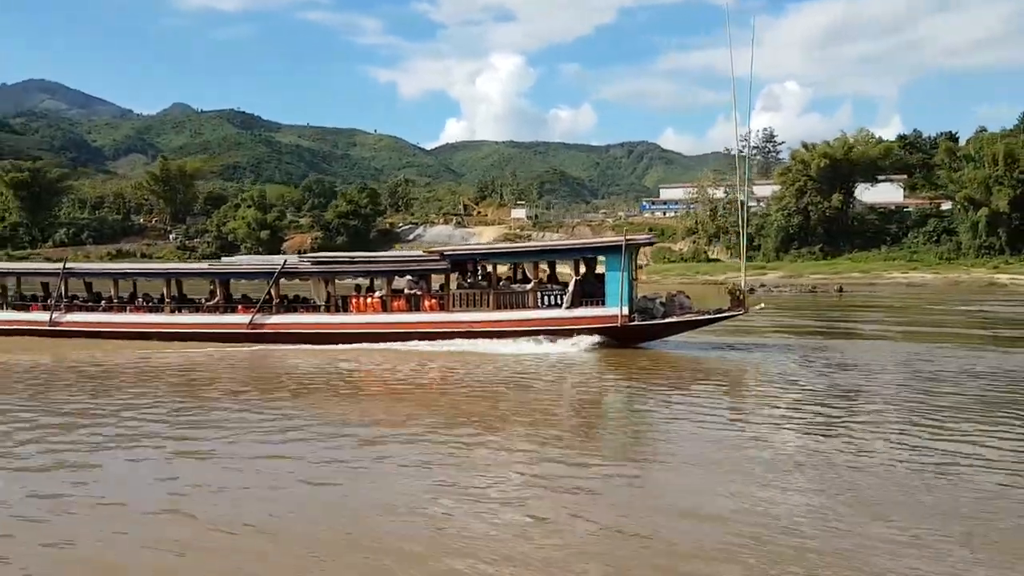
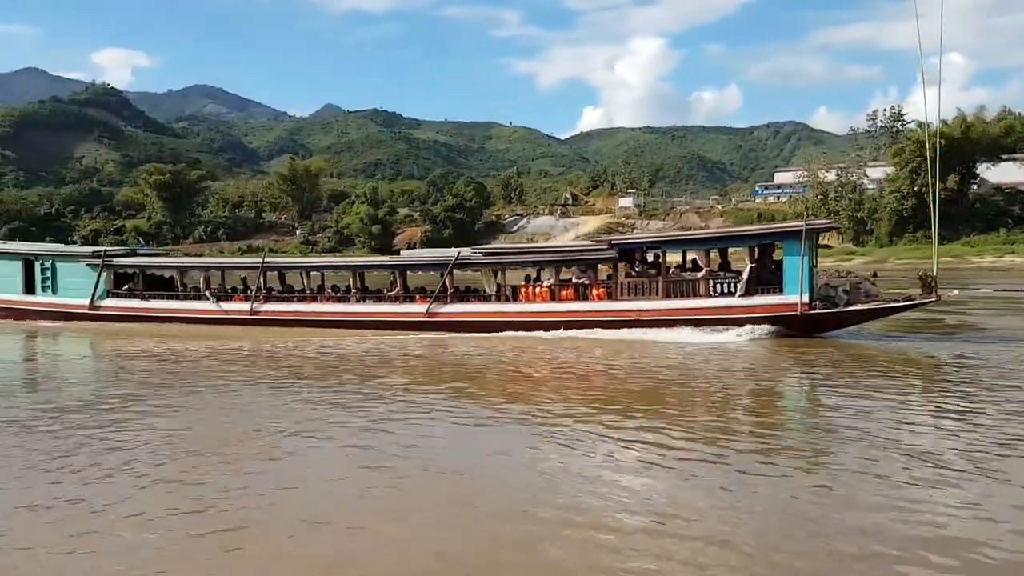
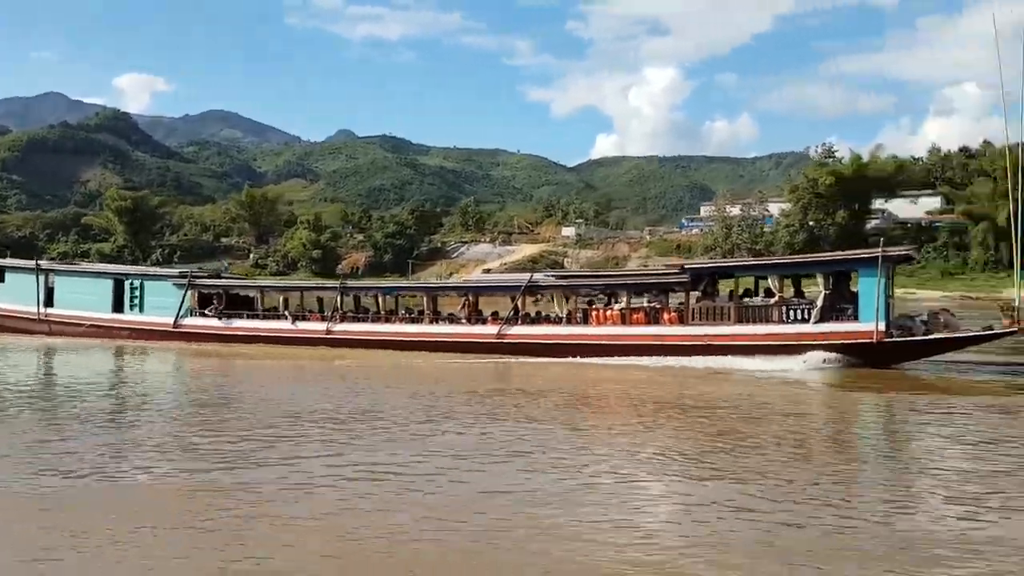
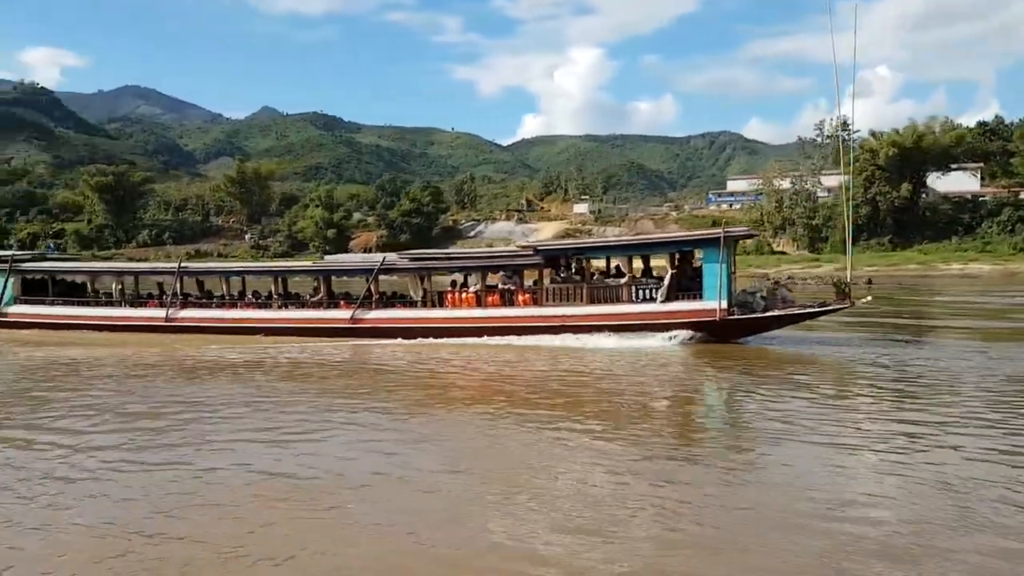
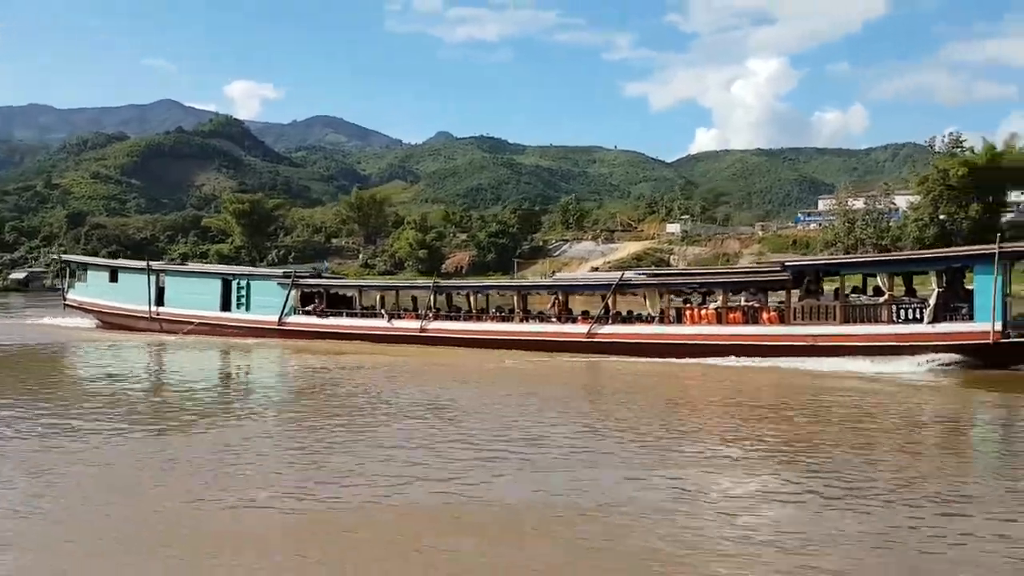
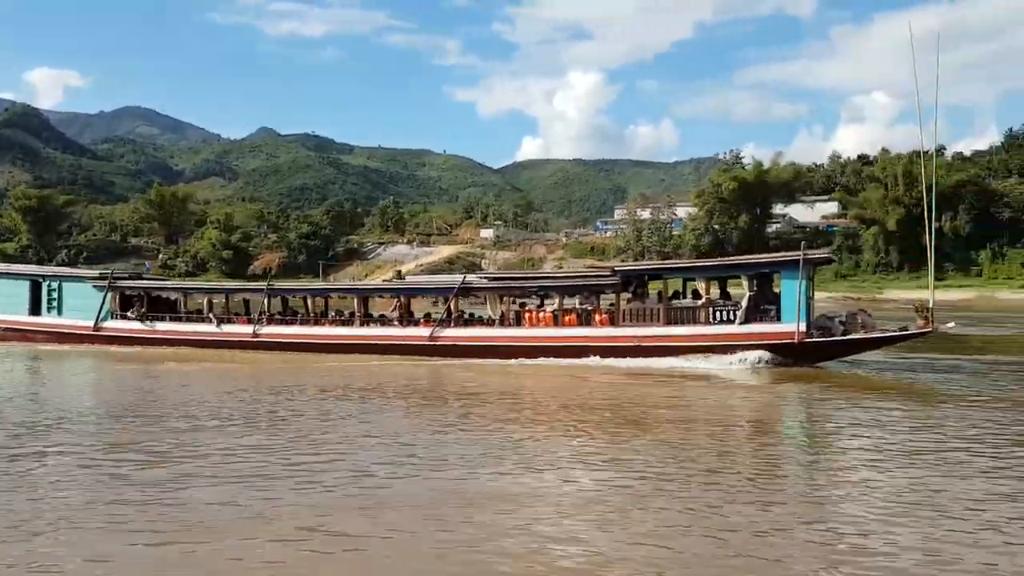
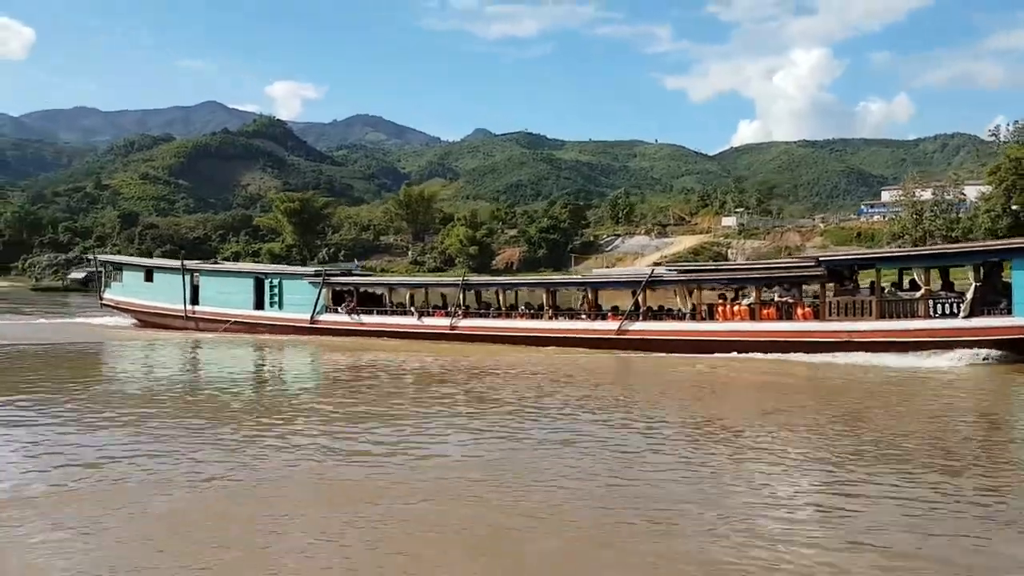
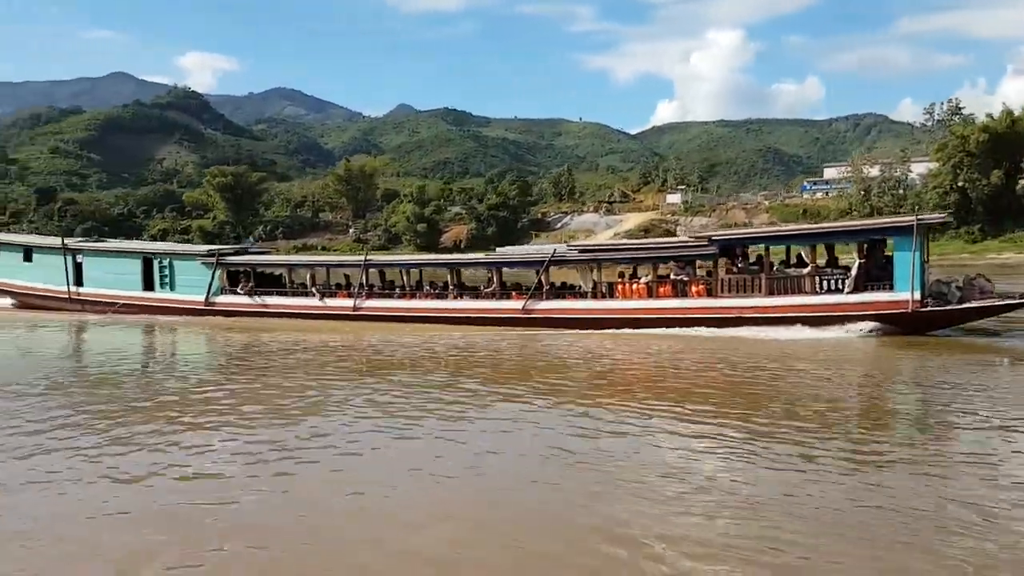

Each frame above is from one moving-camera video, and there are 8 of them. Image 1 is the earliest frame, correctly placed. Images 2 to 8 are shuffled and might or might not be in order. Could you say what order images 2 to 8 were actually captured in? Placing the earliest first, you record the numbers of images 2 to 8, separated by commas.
4, 2, 8, 7, 5, 3, 6
